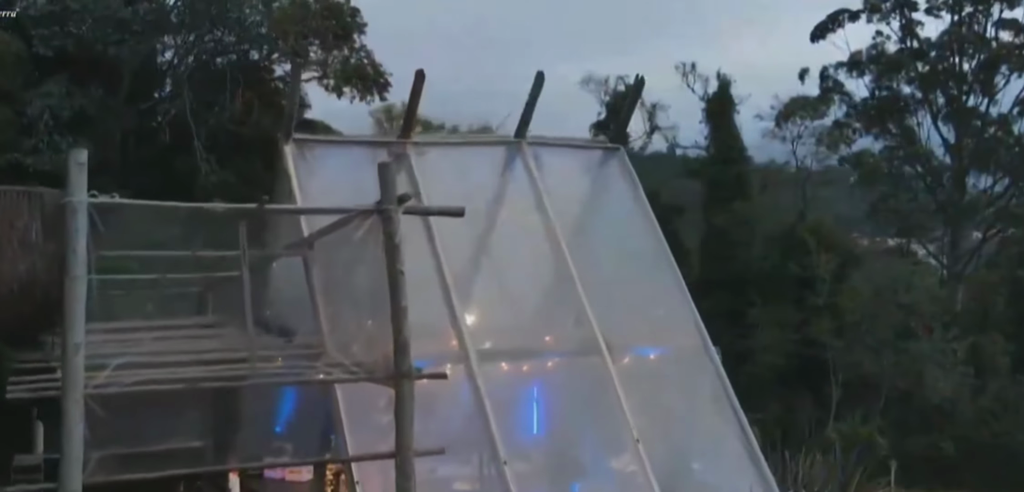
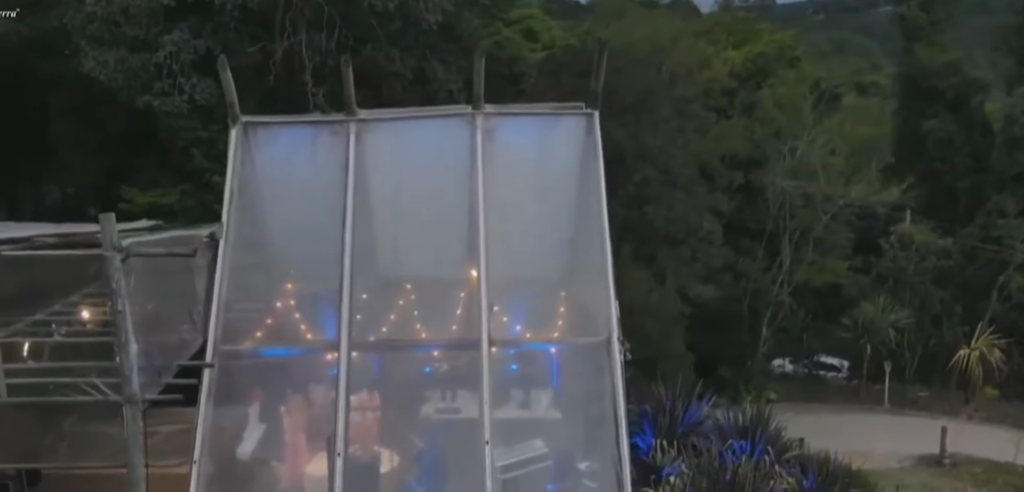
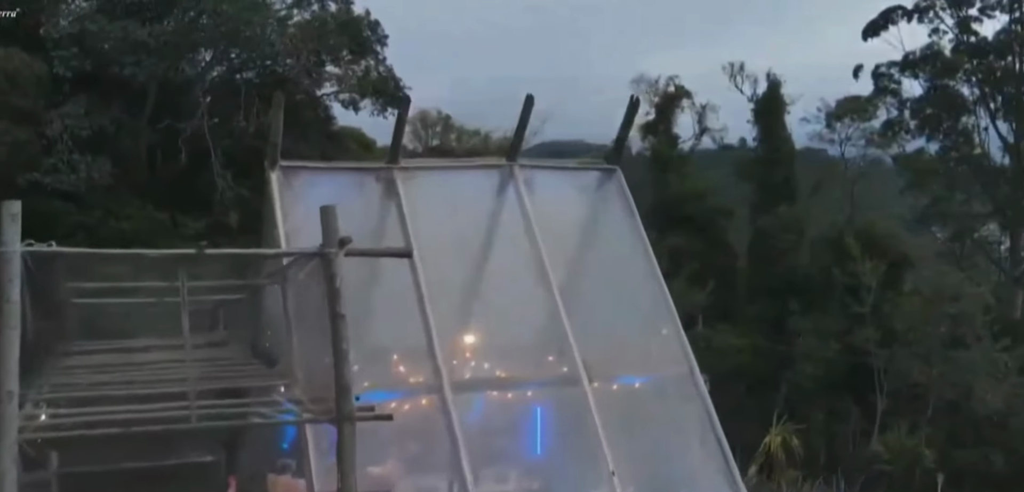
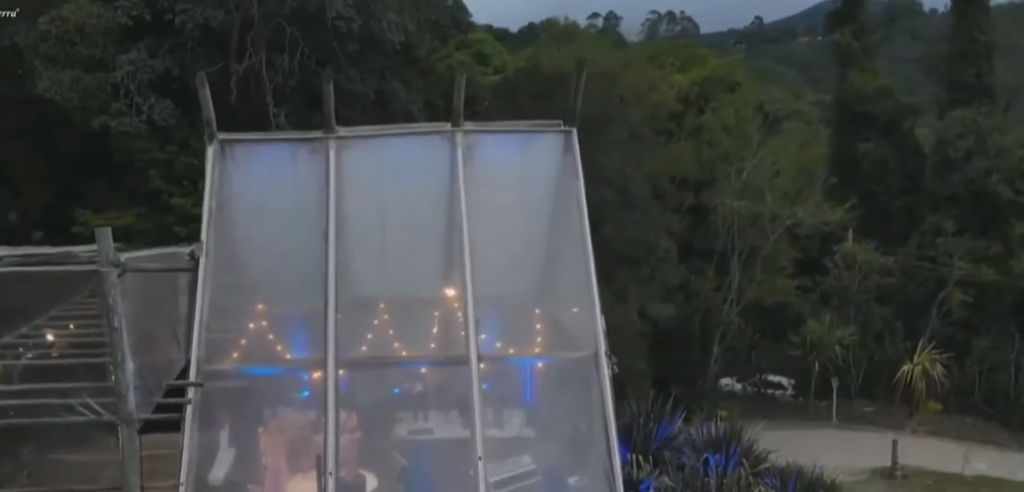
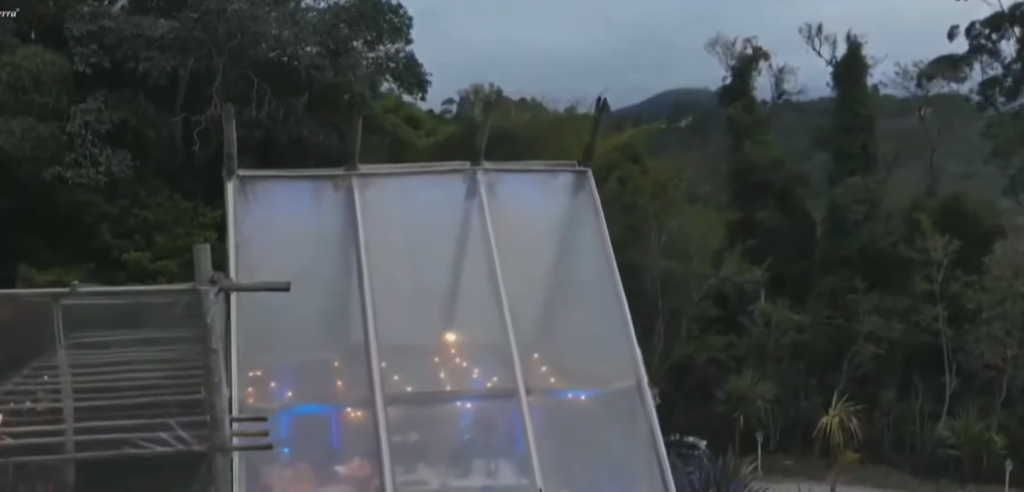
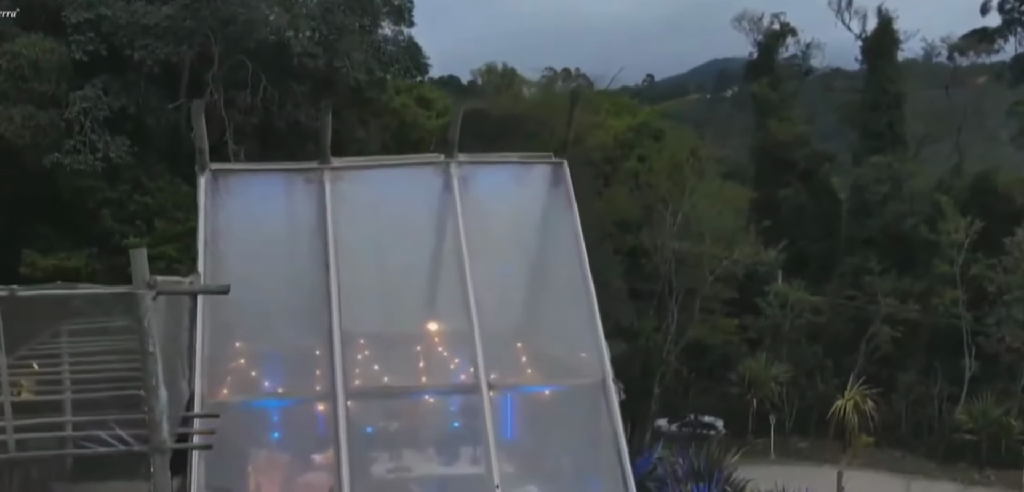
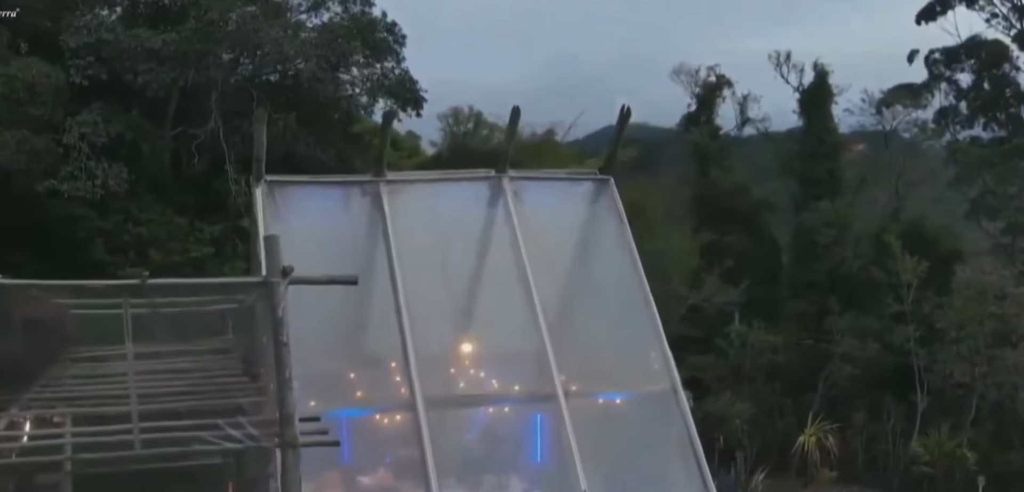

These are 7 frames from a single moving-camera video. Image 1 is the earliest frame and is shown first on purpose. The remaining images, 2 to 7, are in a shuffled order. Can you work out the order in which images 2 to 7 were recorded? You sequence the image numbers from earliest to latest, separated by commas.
3, 7, 5, 6, 4, 2
